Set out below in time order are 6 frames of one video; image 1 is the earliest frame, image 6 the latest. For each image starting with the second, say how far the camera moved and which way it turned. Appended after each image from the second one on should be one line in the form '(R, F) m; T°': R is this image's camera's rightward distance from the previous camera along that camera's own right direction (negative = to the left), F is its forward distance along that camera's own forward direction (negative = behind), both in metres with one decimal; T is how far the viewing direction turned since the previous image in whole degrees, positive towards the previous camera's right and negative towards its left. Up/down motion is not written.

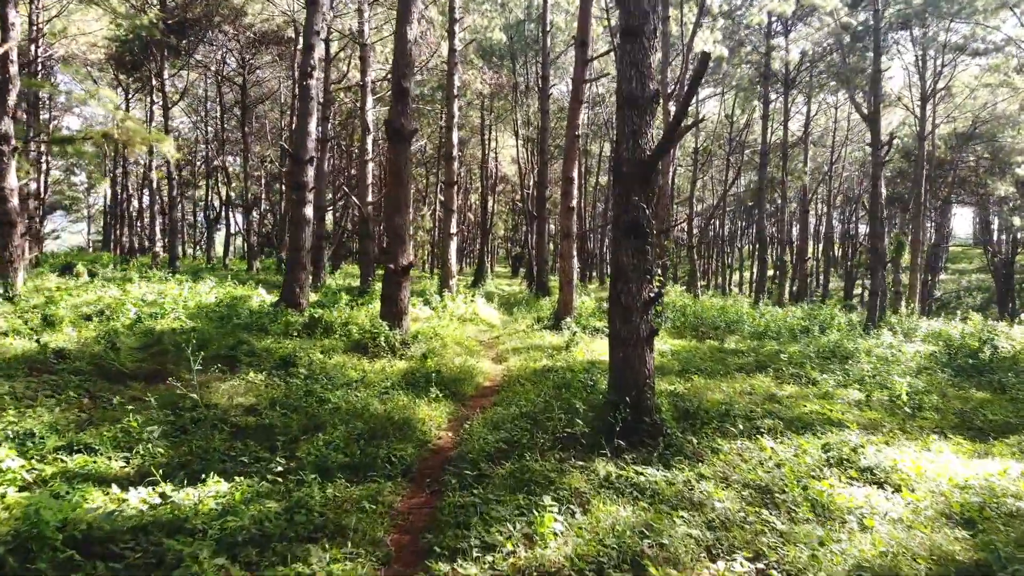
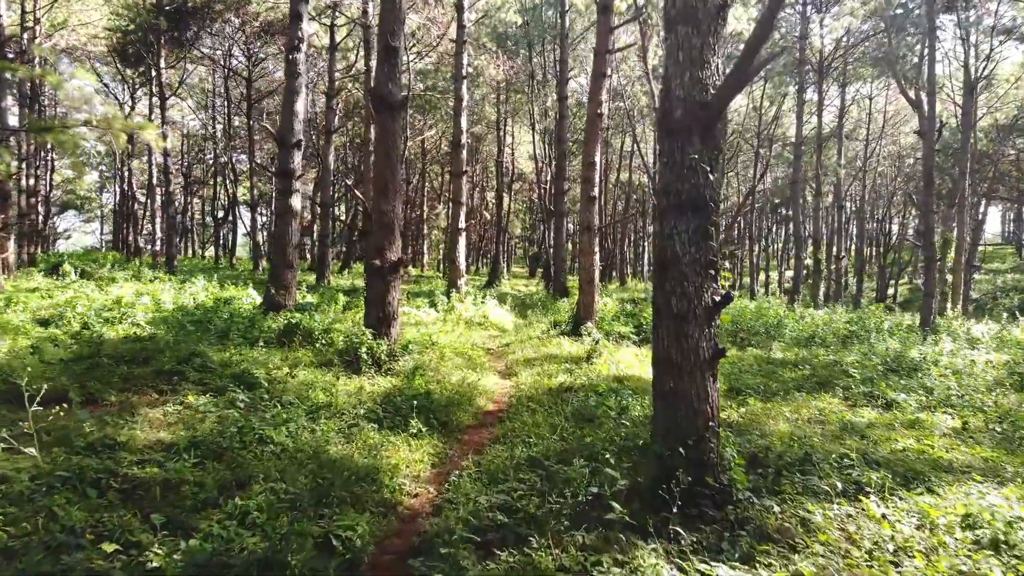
(+0.1, +1.5) m; -1°
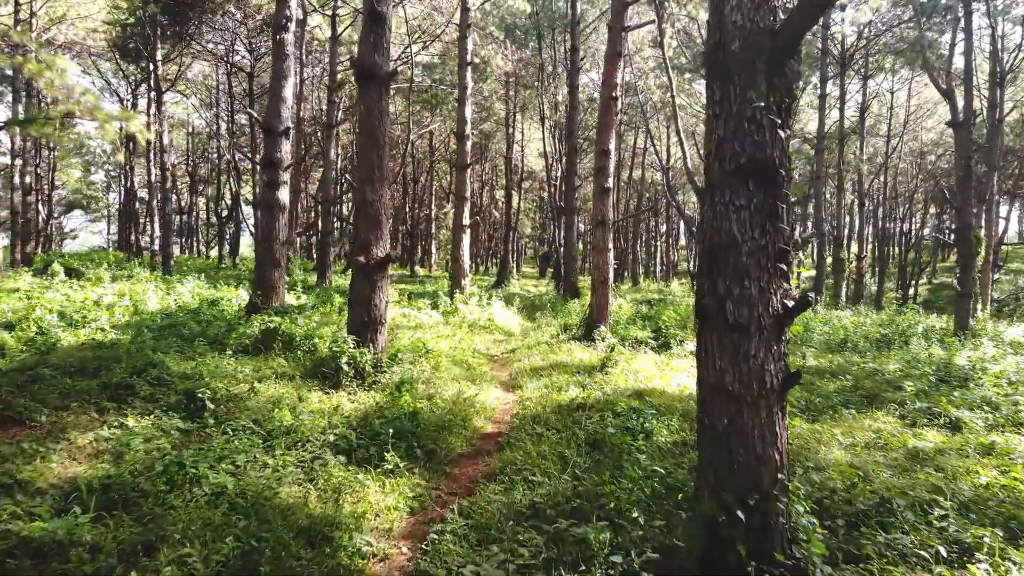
(+0.1, +0.9) m; -1°
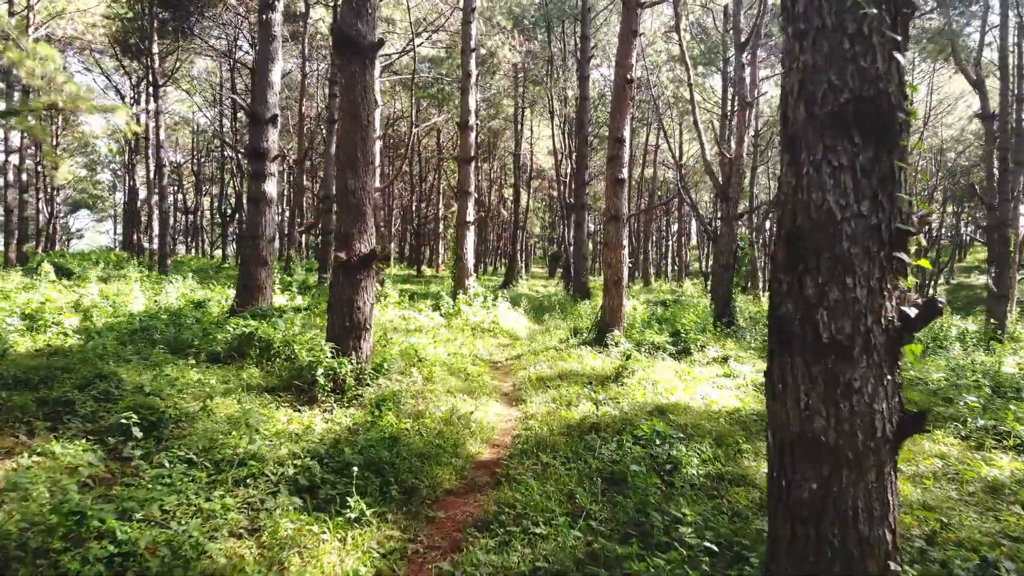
(0.0, +0.8) m; -1°
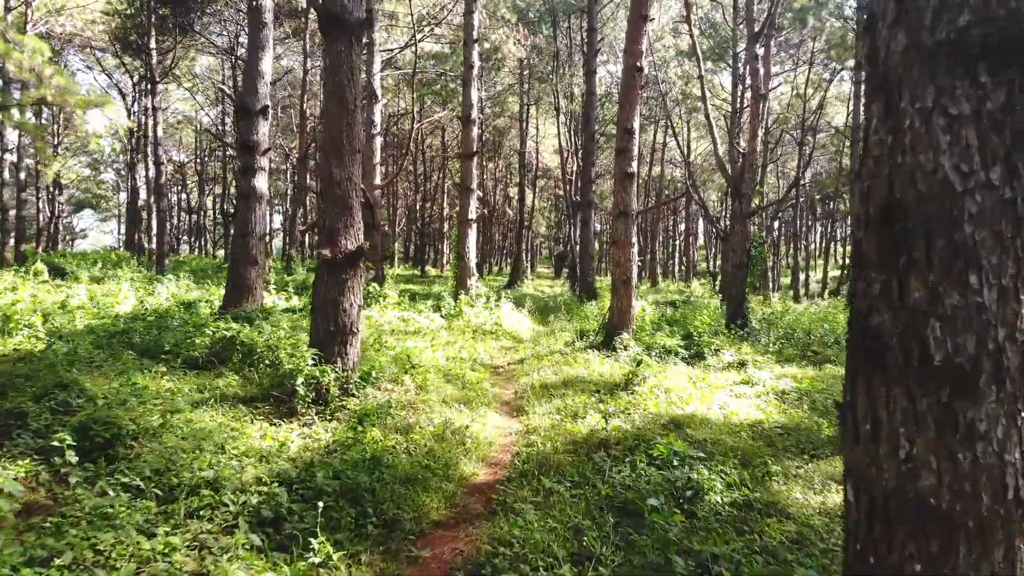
(0.0, +0.5) m; 0°
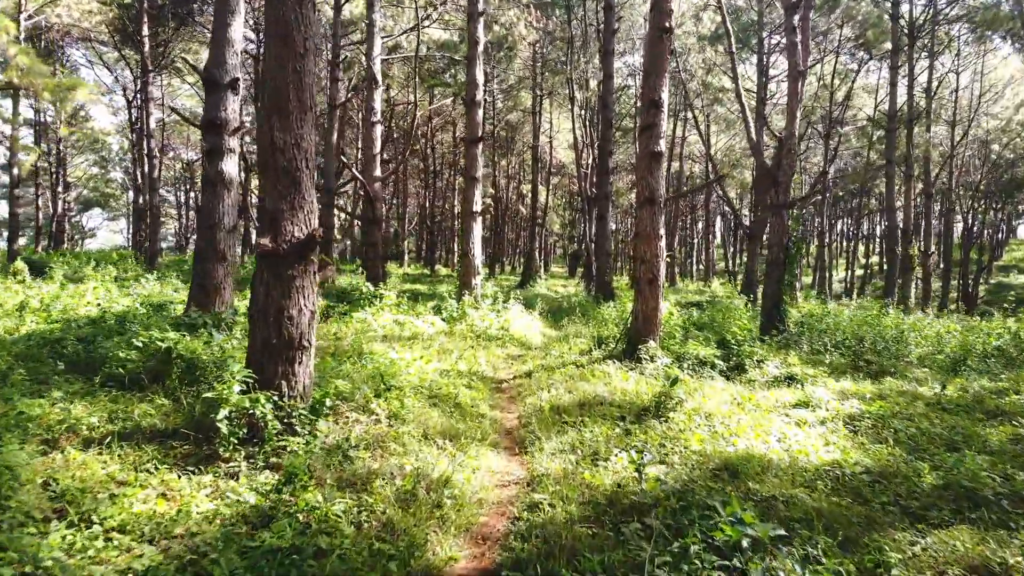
(+0.1, +1.2) m; -1°
